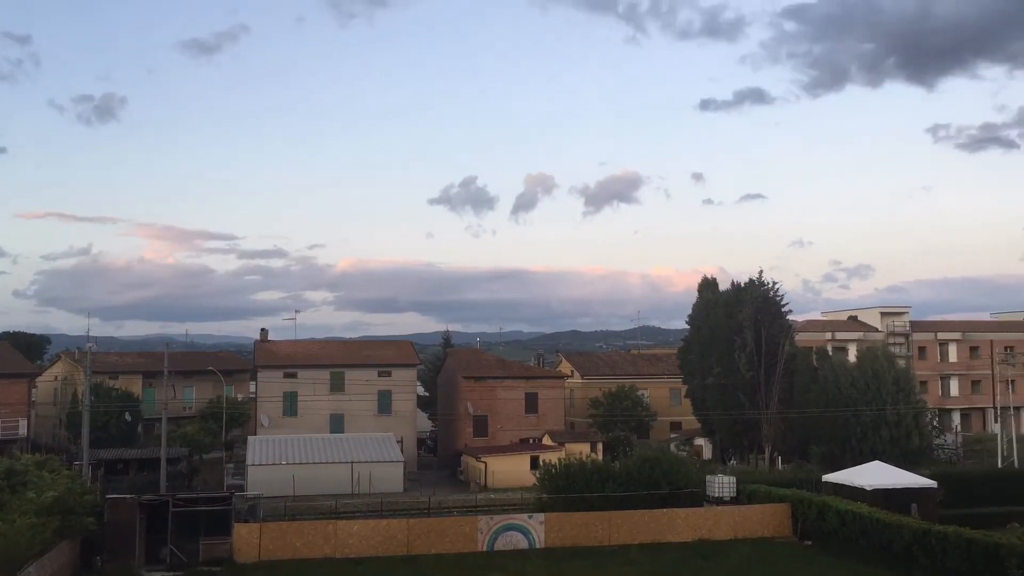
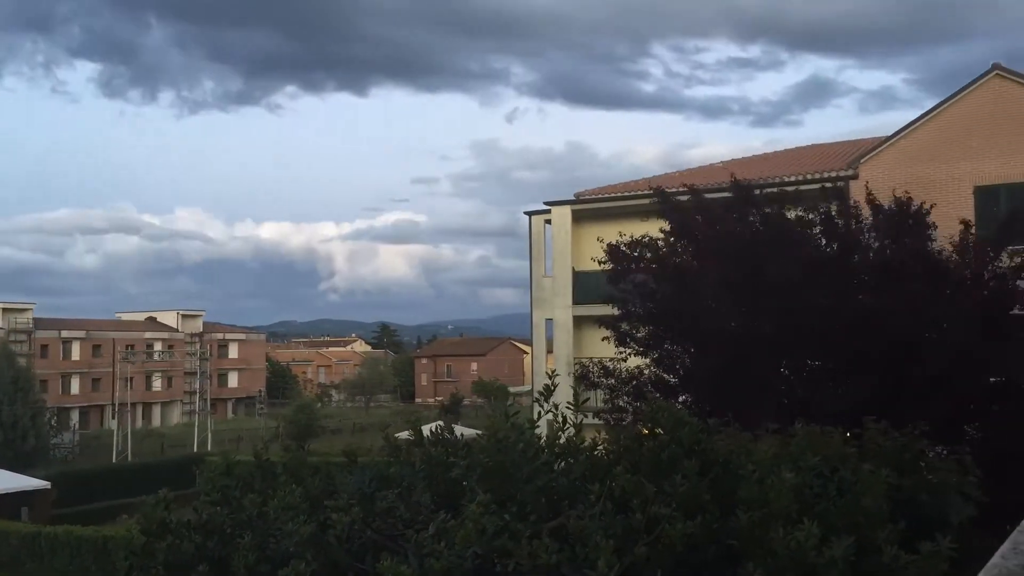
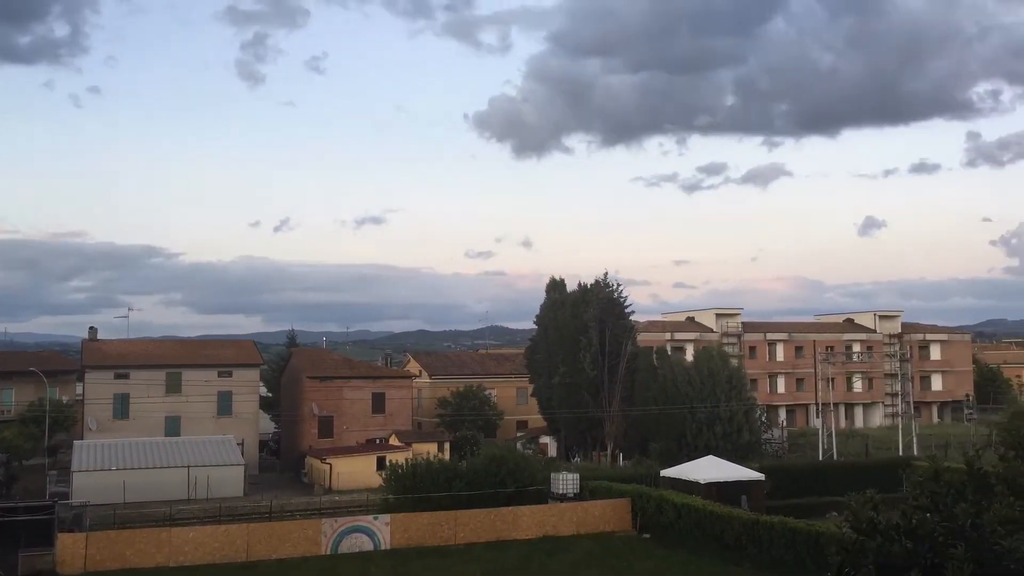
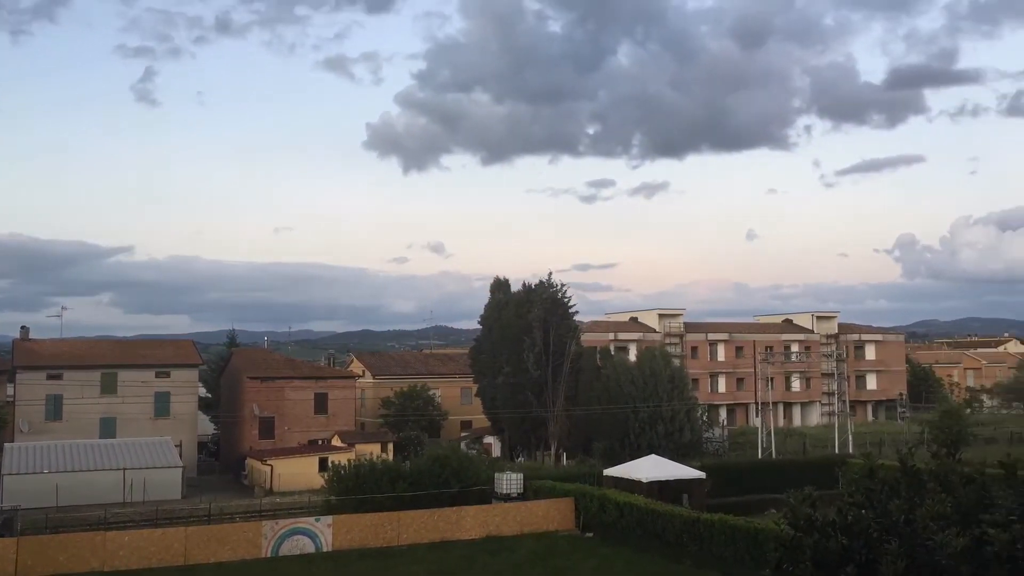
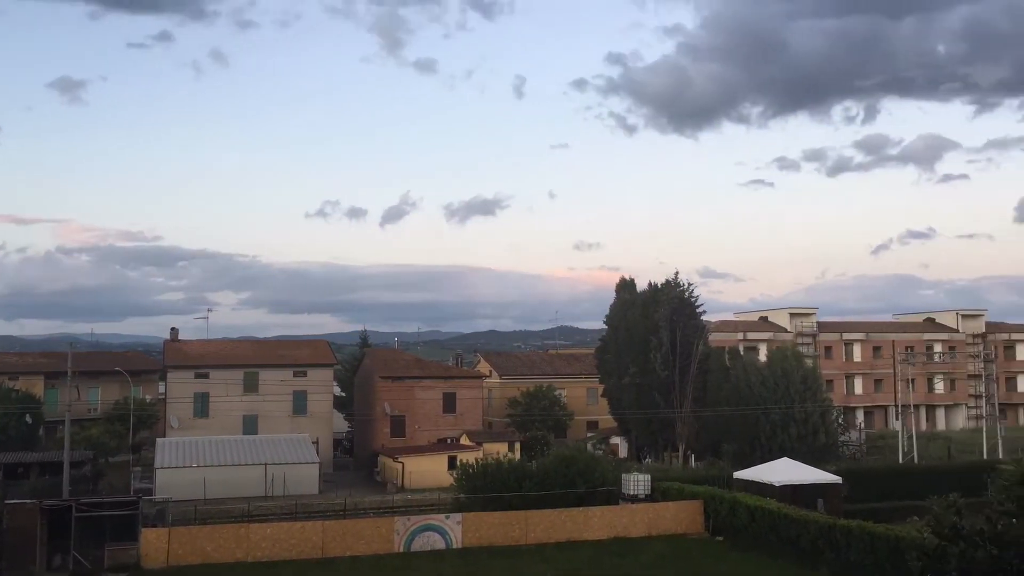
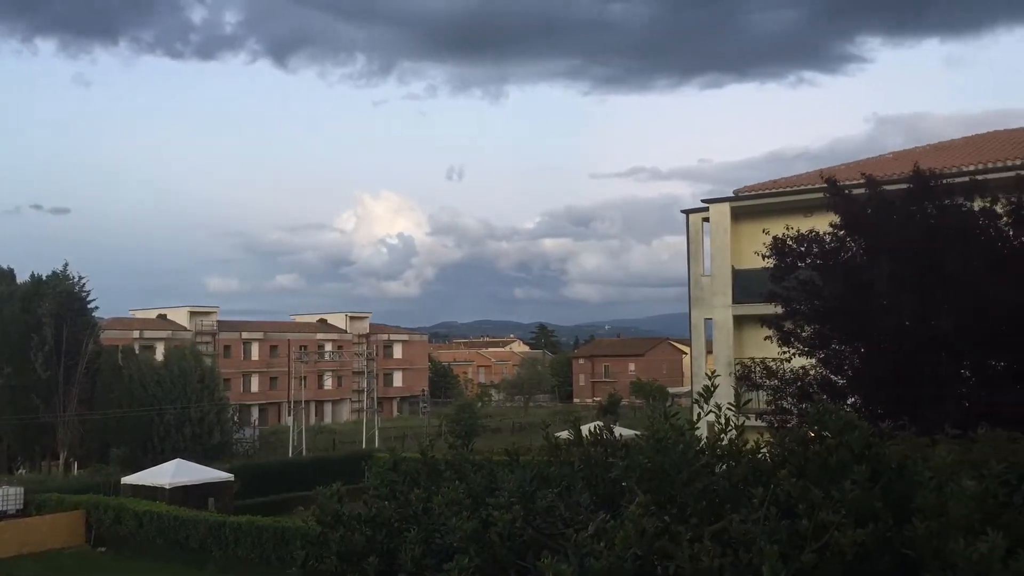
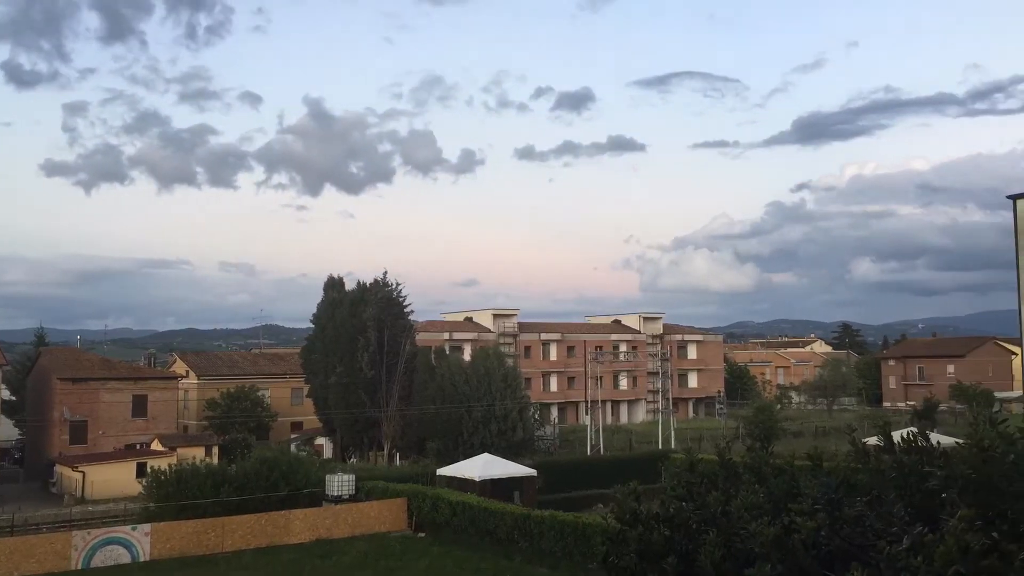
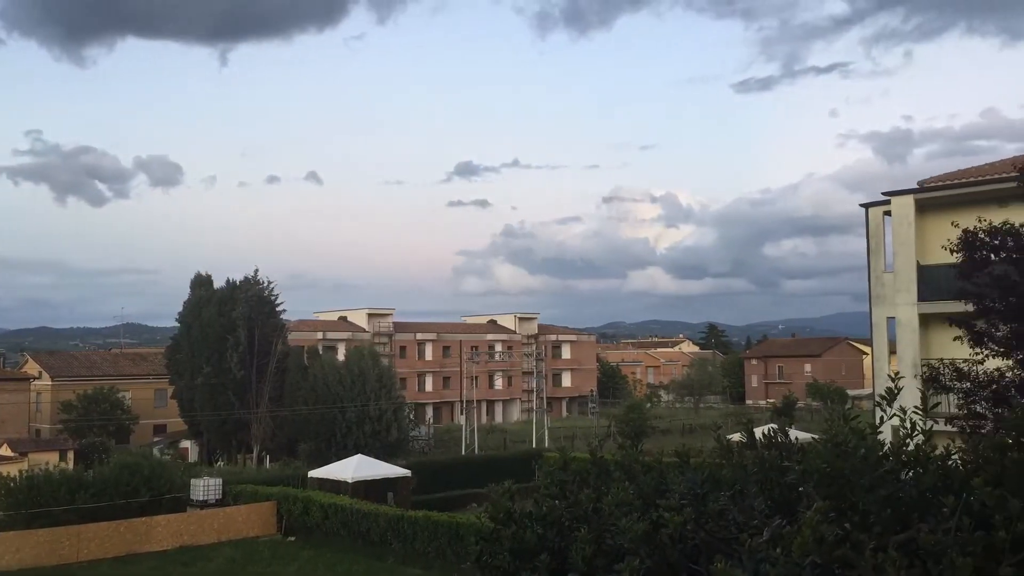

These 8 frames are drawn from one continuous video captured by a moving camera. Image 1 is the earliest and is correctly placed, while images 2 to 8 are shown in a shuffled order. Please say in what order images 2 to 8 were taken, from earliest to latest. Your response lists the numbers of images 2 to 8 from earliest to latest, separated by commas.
5, 3, 4, 7, 8, 6, 2
